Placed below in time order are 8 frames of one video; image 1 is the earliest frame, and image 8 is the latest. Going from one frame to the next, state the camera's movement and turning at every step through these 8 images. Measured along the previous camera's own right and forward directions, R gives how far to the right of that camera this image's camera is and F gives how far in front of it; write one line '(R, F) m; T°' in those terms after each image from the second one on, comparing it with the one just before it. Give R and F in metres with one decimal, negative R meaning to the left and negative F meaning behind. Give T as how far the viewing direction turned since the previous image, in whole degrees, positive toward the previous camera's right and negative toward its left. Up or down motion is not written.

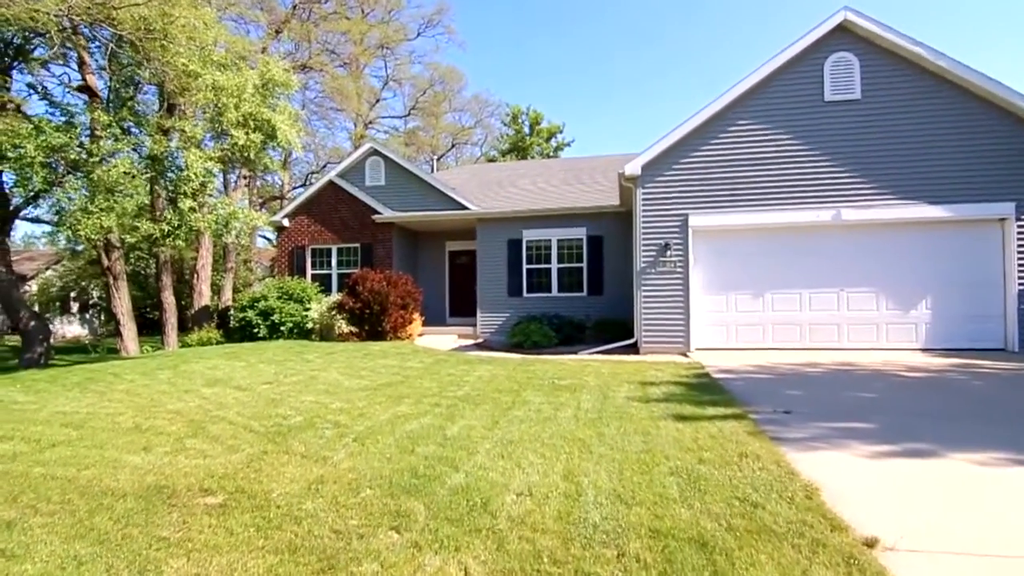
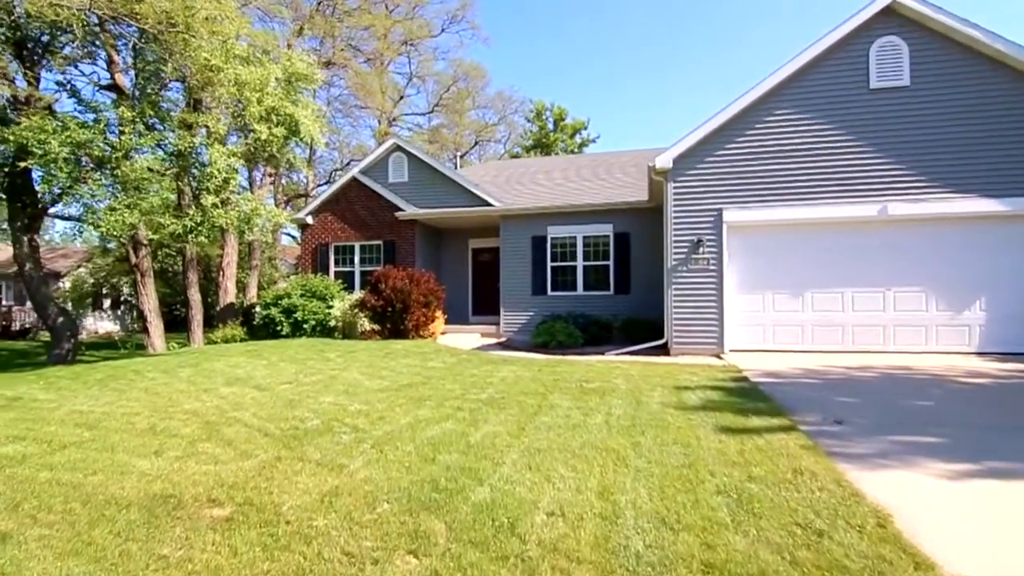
(-0.1, +0.4) m; -3°
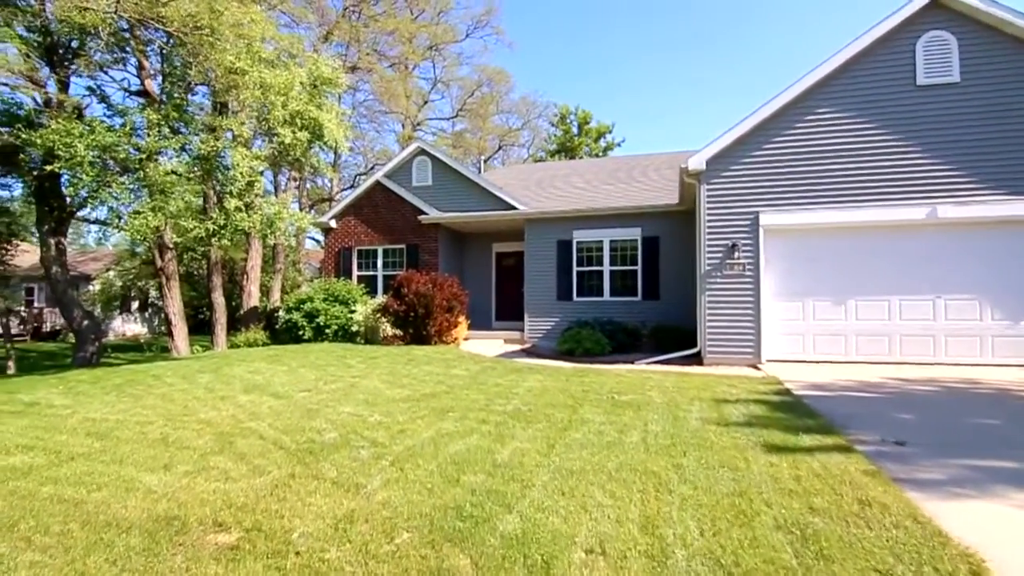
(-0.1, +0.4) m; -2°
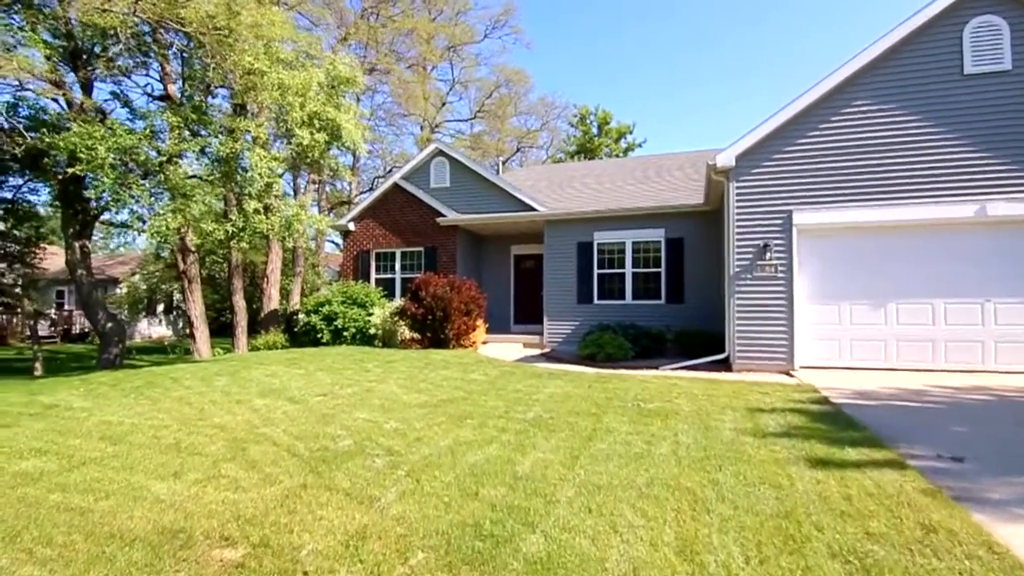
(0.0, +0.3) m; -2°
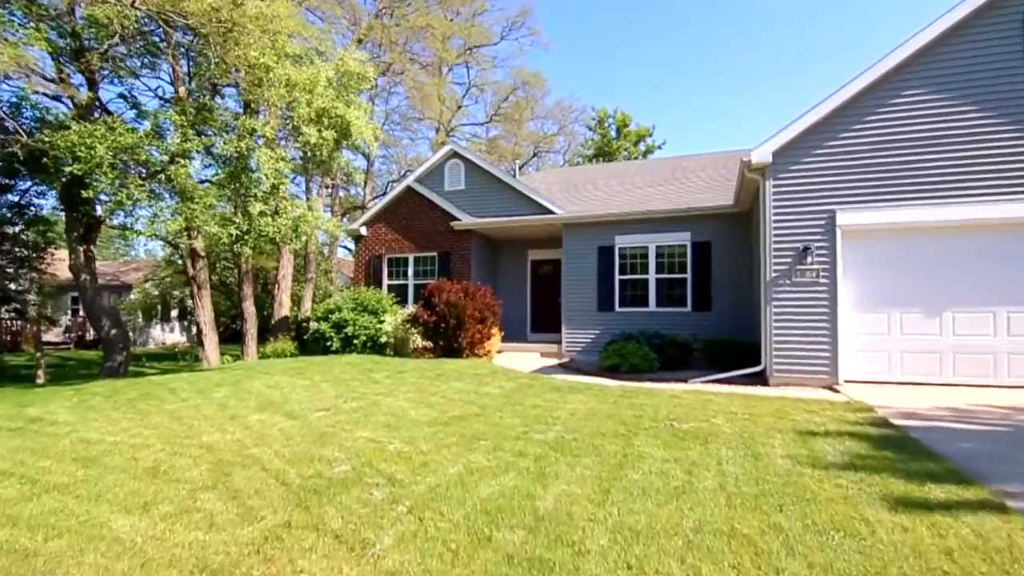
(0.0, +0.7) m; -2°
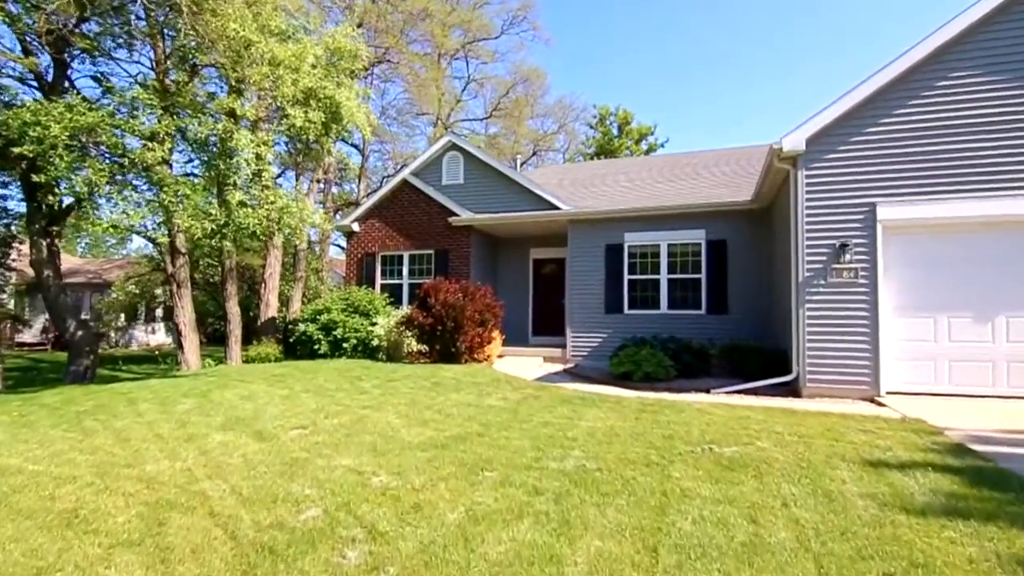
(-0.1, +1.0) m; 0°
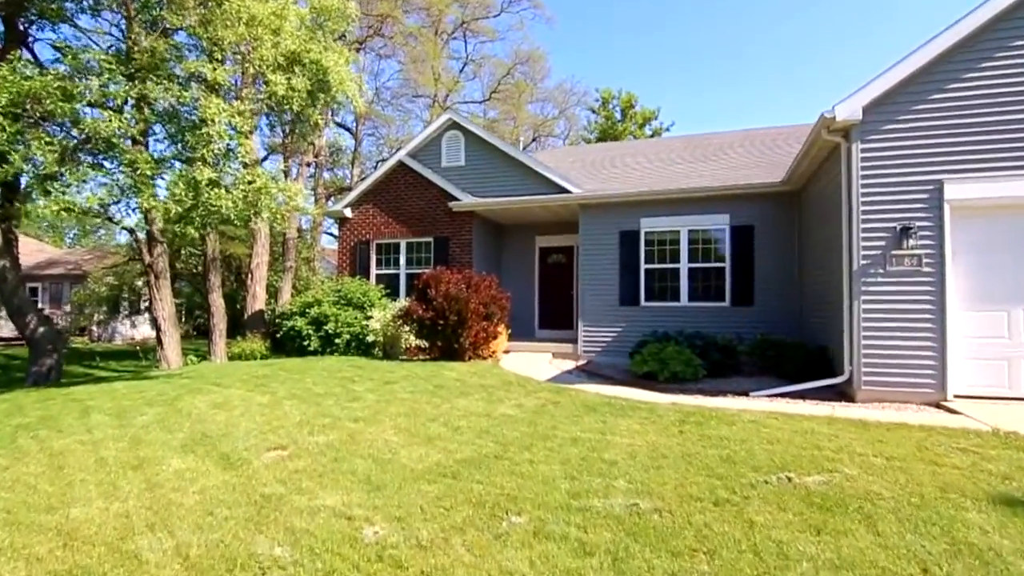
(-0.3, +1.1) m; 0°
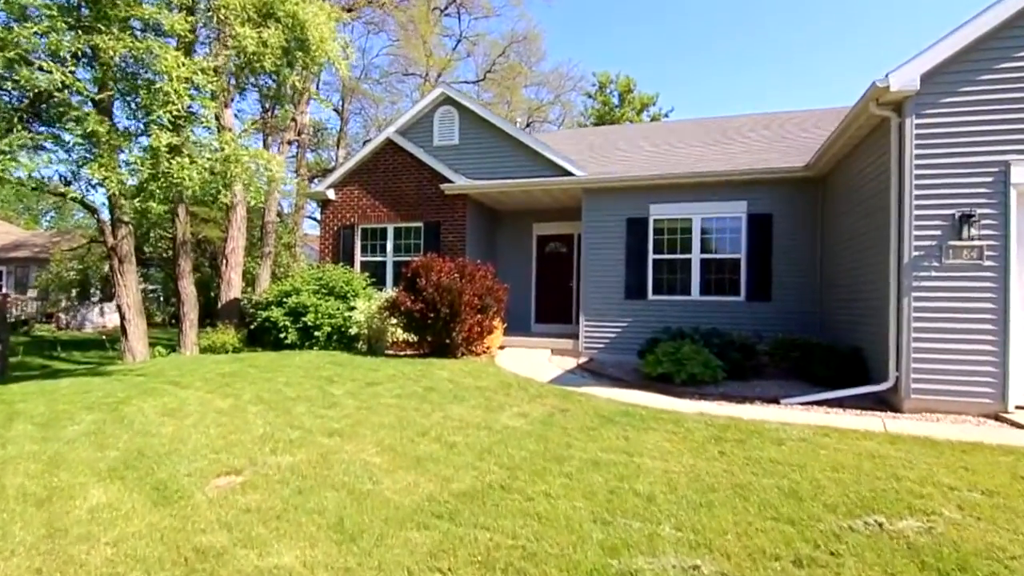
(-0.2, +1.0) m; +1°
